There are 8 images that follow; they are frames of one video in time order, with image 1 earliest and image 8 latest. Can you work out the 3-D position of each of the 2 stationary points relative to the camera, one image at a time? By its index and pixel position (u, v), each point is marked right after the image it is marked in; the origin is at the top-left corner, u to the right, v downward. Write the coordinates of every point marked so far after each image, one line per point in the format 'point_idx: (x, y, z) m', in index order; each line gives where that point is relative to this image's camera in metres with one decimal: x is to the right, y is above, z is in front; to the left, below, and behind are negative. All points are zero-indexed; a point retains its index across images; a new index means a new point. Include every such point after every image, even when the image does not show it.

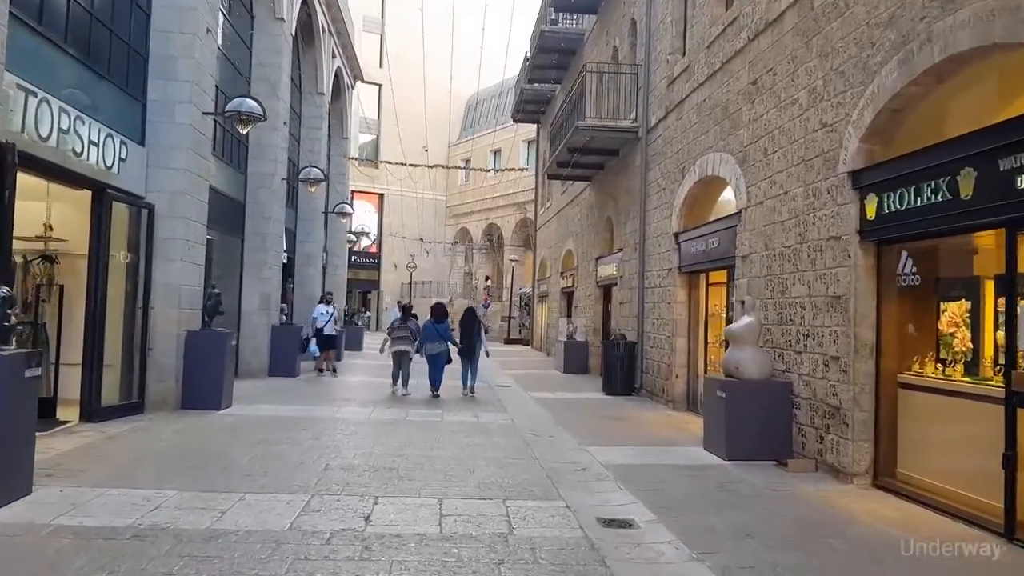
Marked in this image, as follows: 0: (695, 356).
0: (+2.6, -1.0, +12.2) m
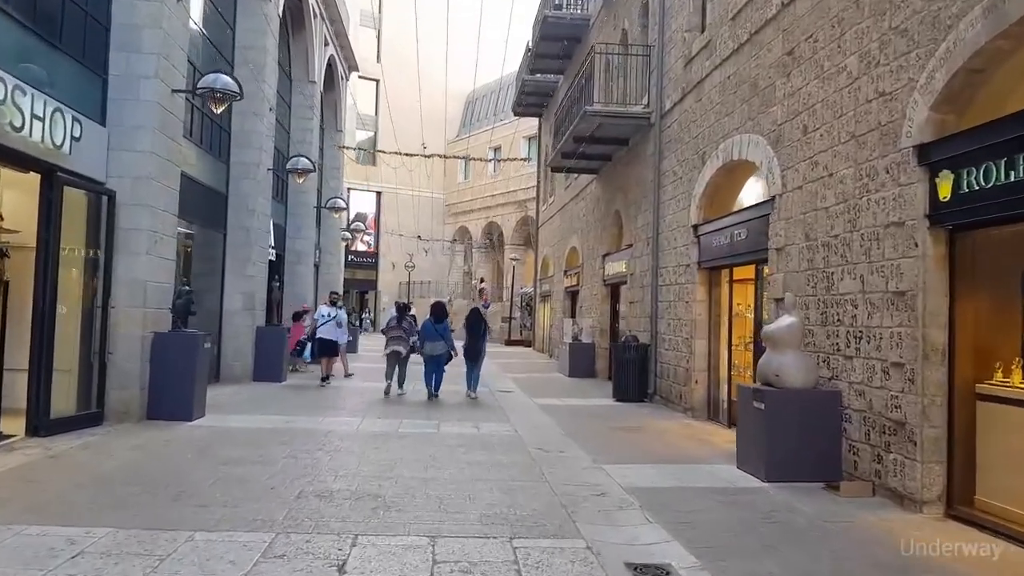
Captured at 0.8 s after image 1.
0: (+2.7, -1.0, +11.1) m
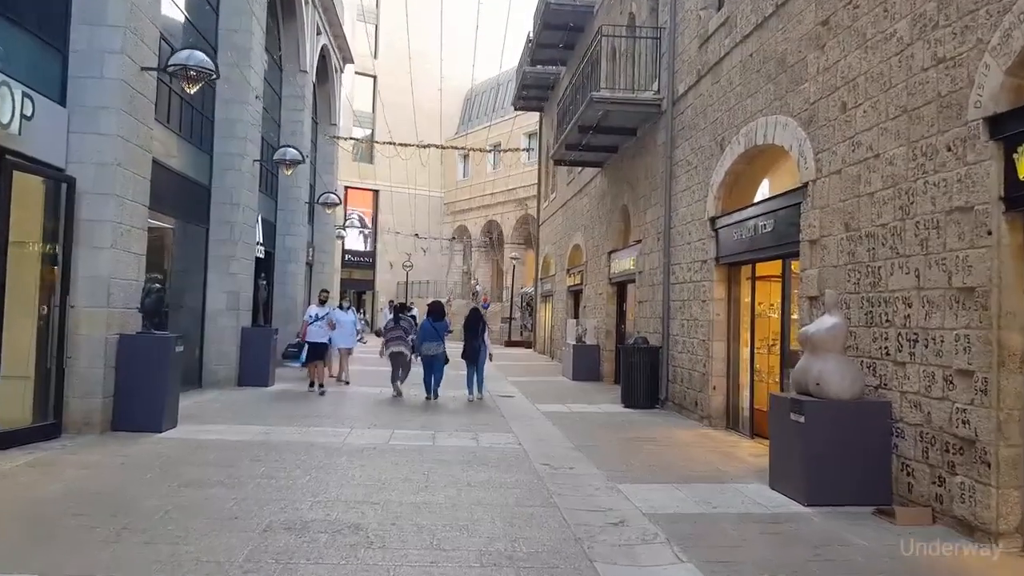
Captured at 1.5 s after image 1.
0: (+2.7, -0.9, +10.2) m
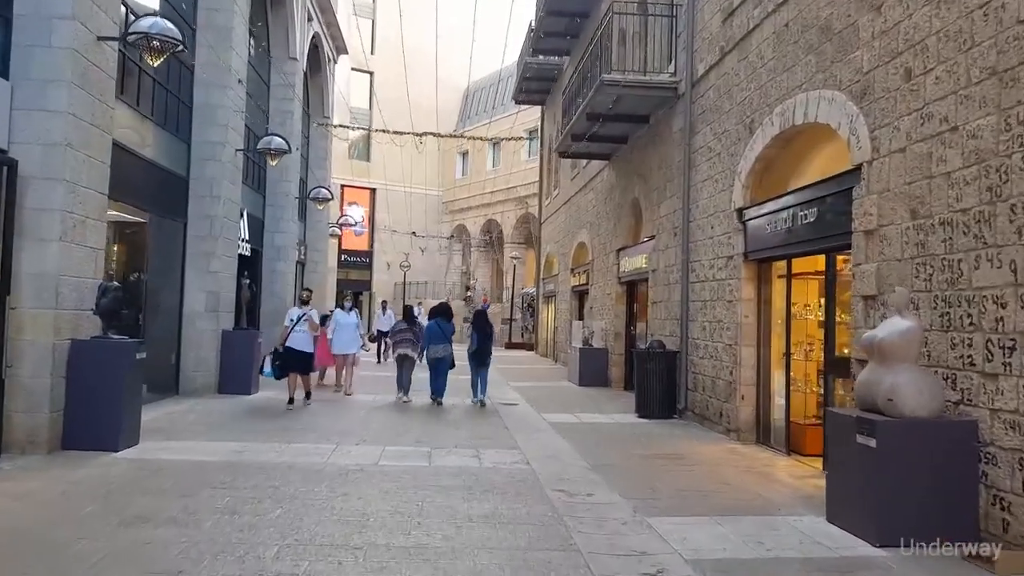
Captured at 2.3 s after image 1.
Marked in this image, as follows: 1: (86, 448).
0: (+2.8, -0.9, +9.2) m
1: (-3.8, -1.4, +7.5) m
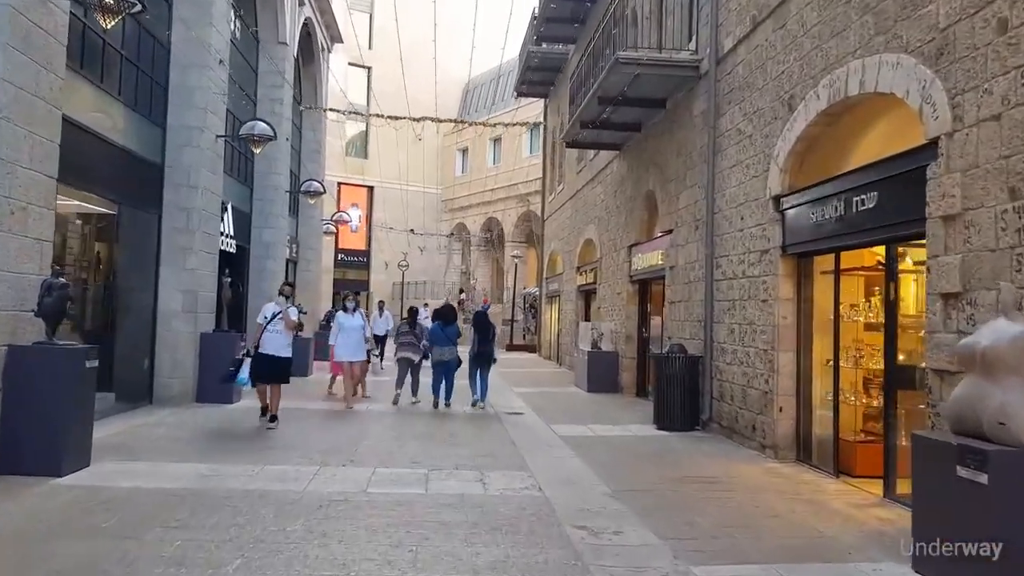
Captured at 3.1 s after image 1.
0: (+2.8, -0.9, +8.1) m
1: (-3.7, -1.4, +6.4) m
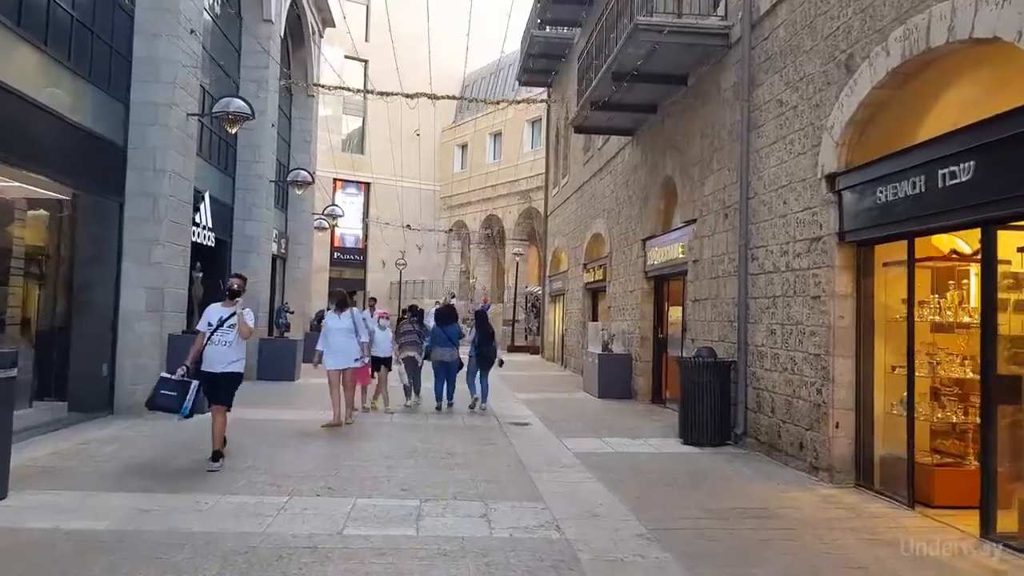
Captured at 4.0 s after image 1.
0: (+2.9, -0.8, +6.9) m
1: (-3.6, -1.3, +5.2) m
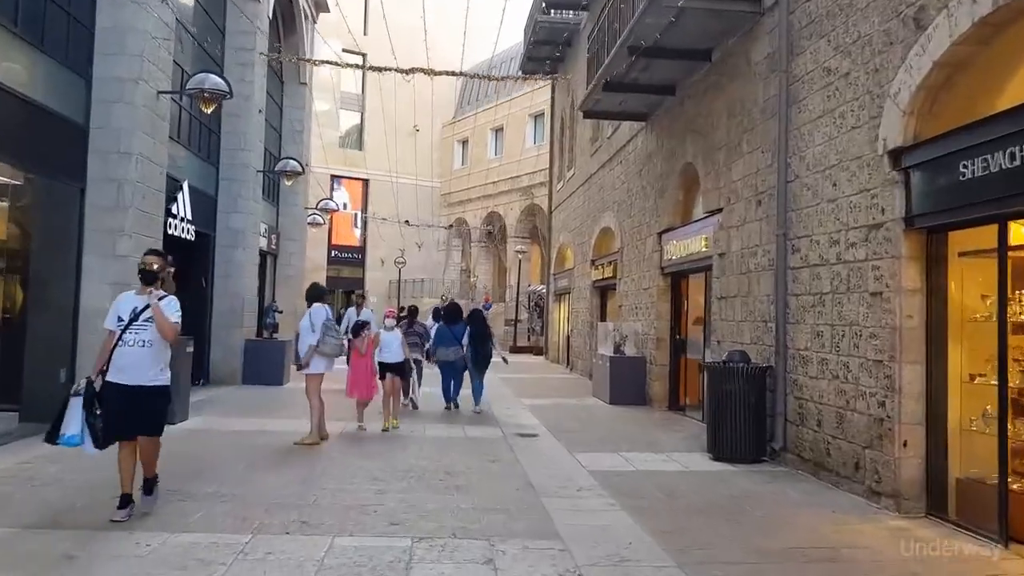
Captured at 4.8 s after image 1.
0: (+3.0, -0.8, +5.8) m
1: (-3.6, -1.3, +4.2) m
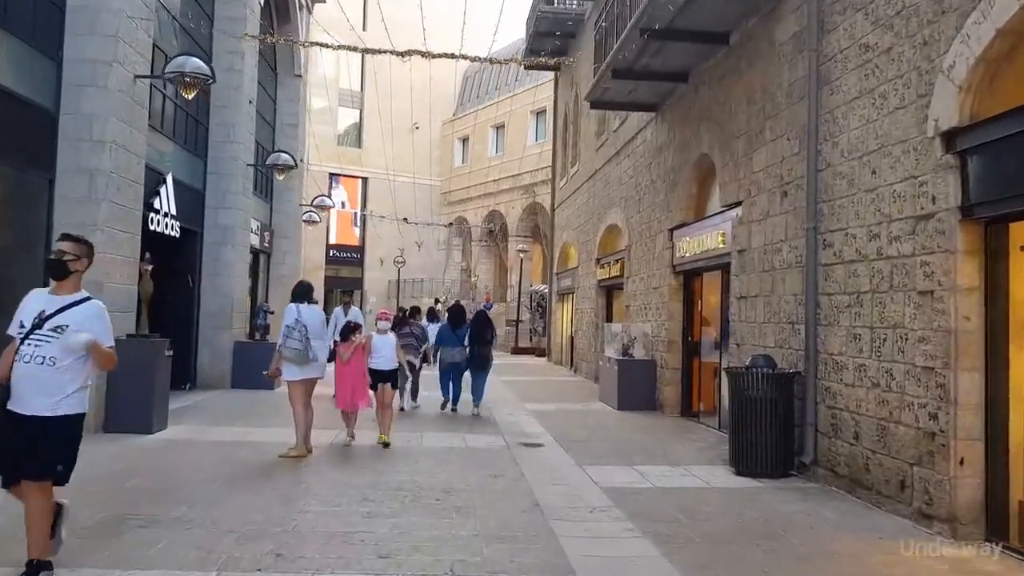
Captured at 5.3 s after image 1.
0: (+3.0, -0.8, +5.2) m
1: (-3.5, -1.3, +3.5) m
